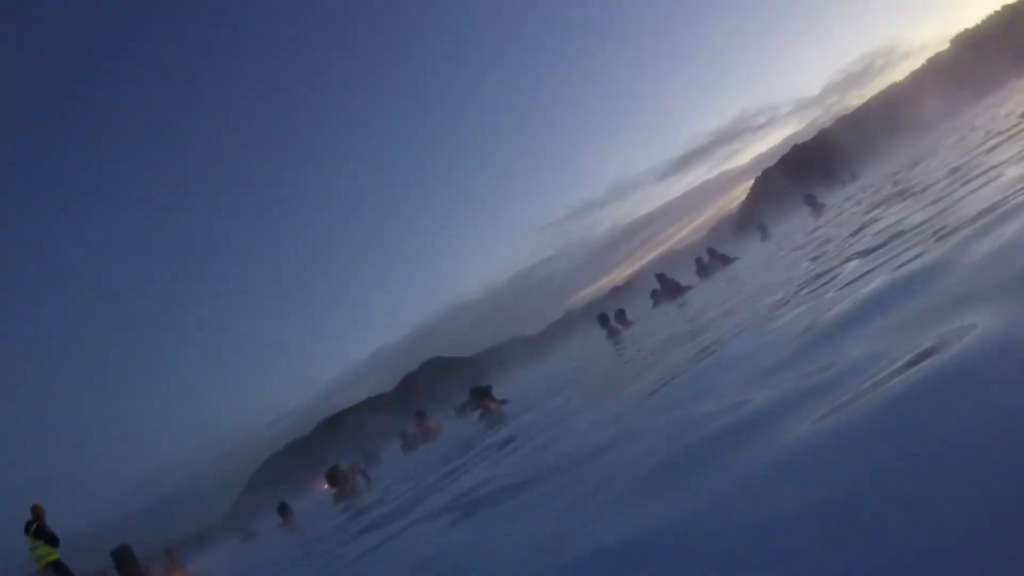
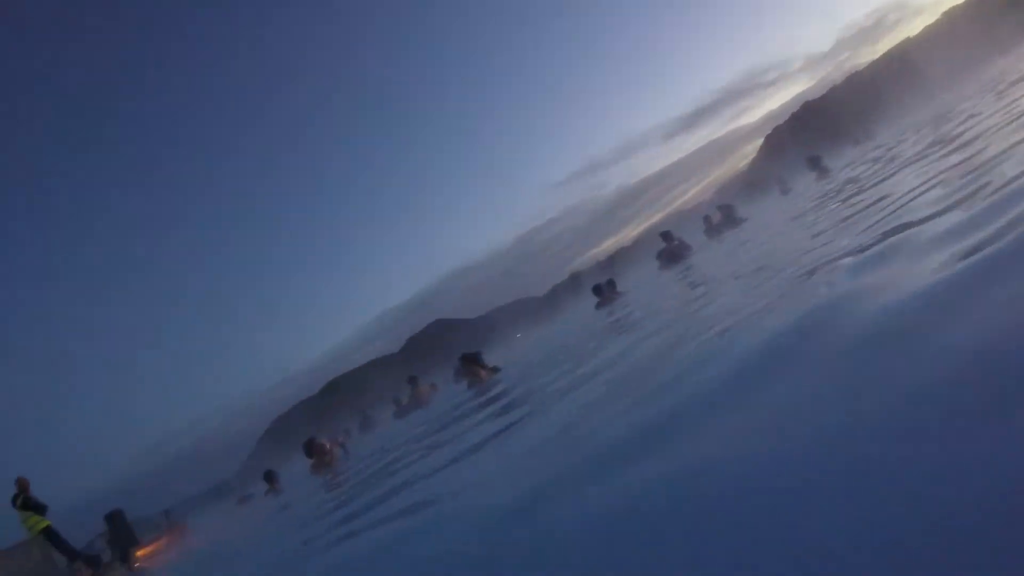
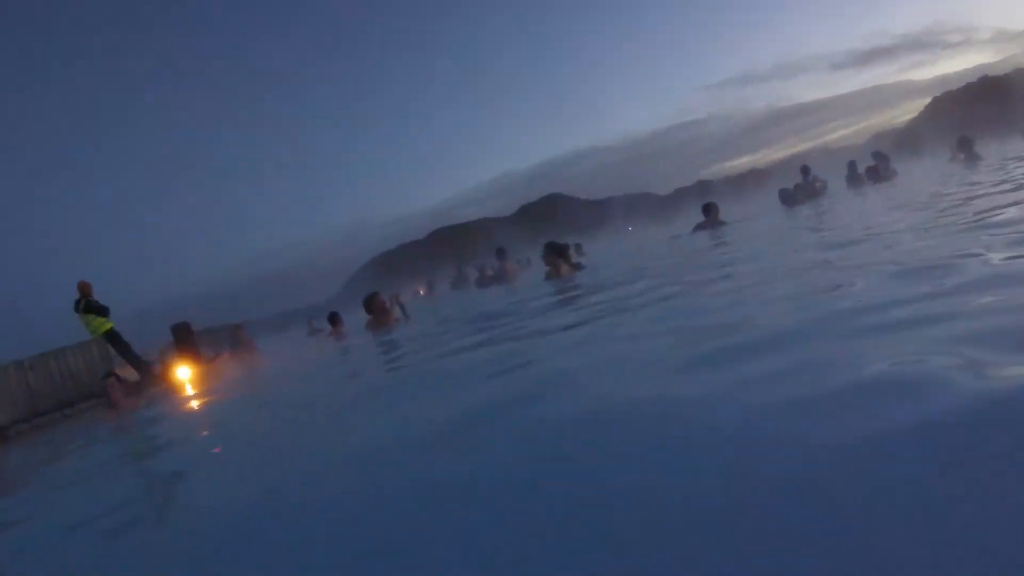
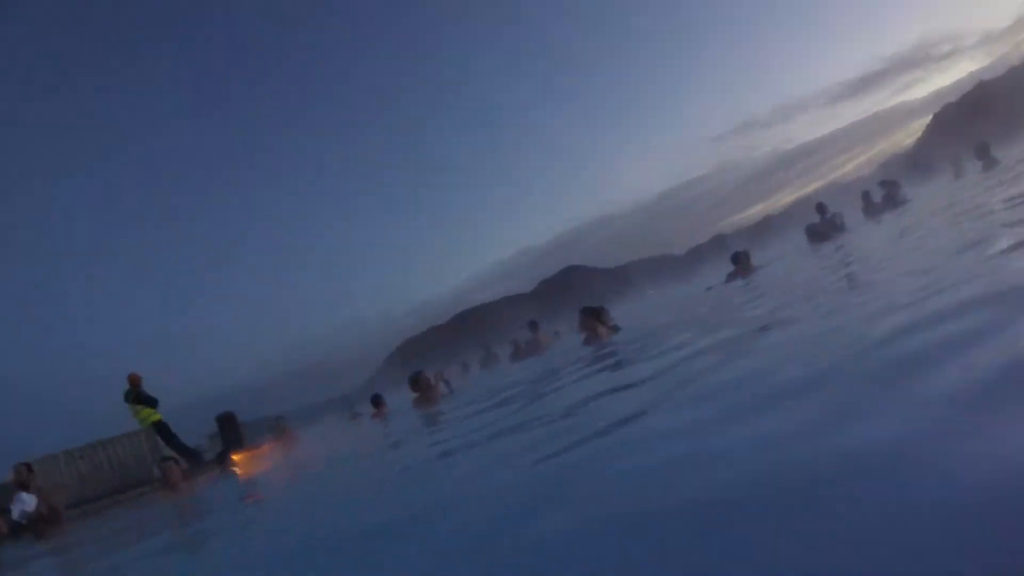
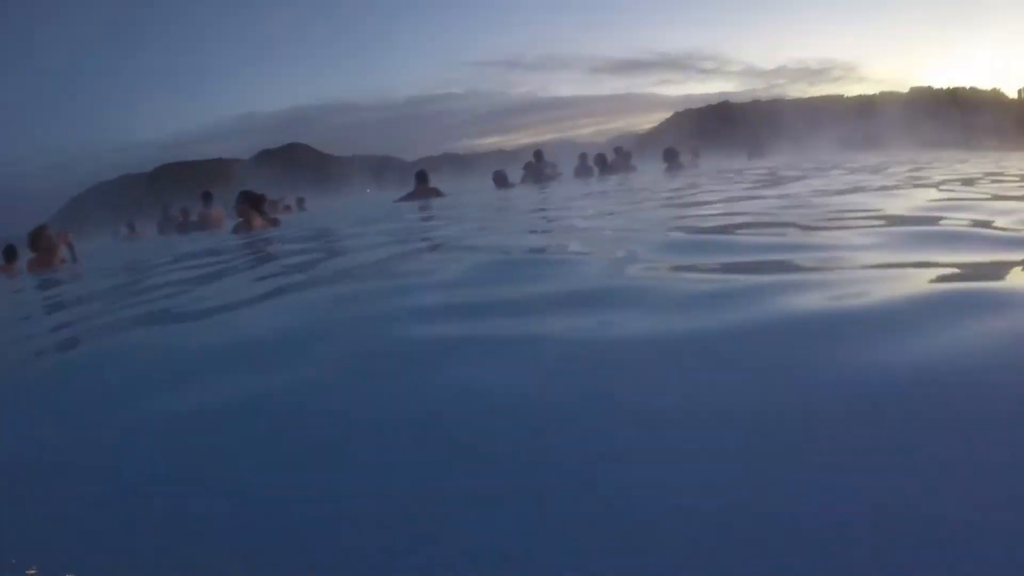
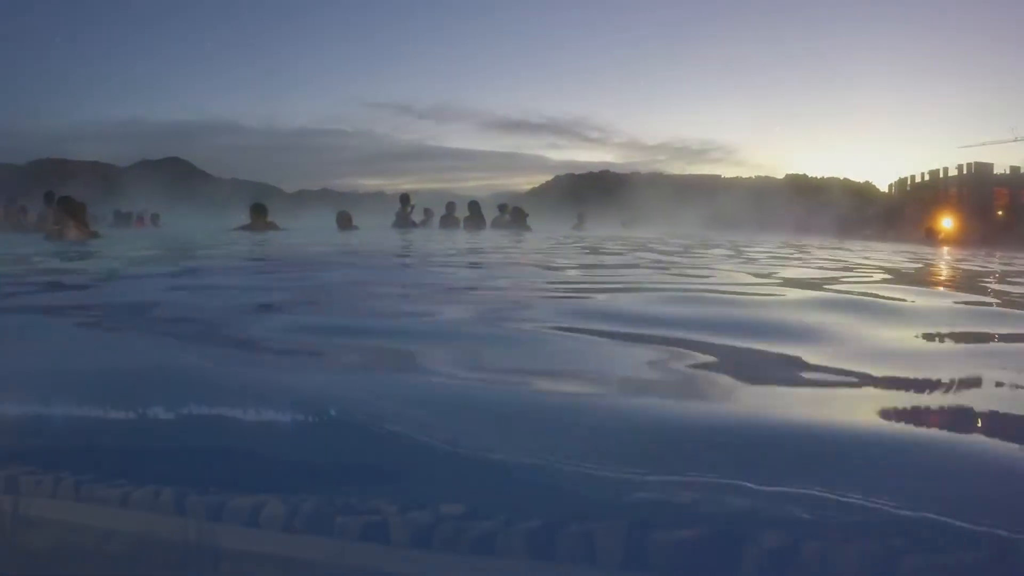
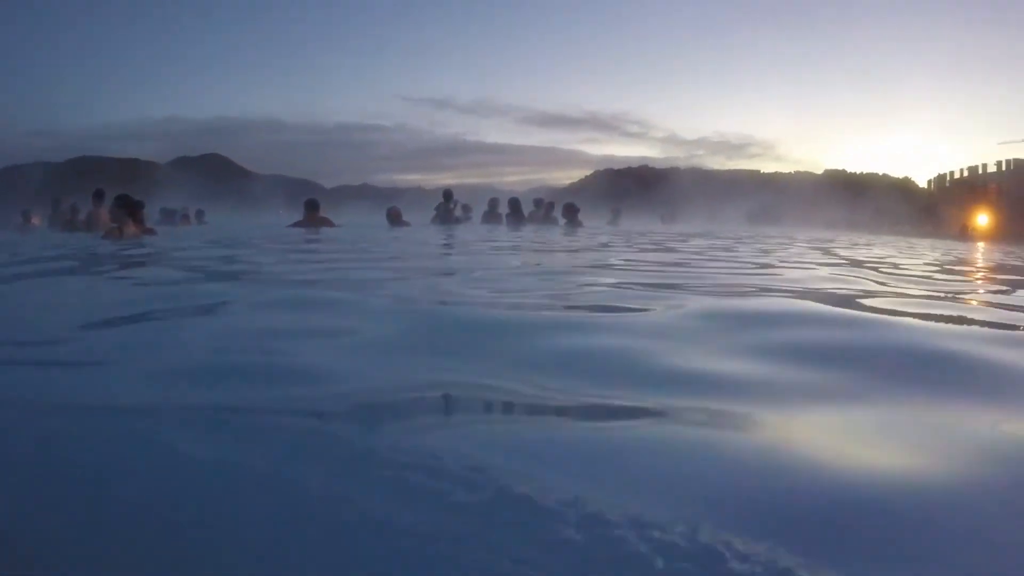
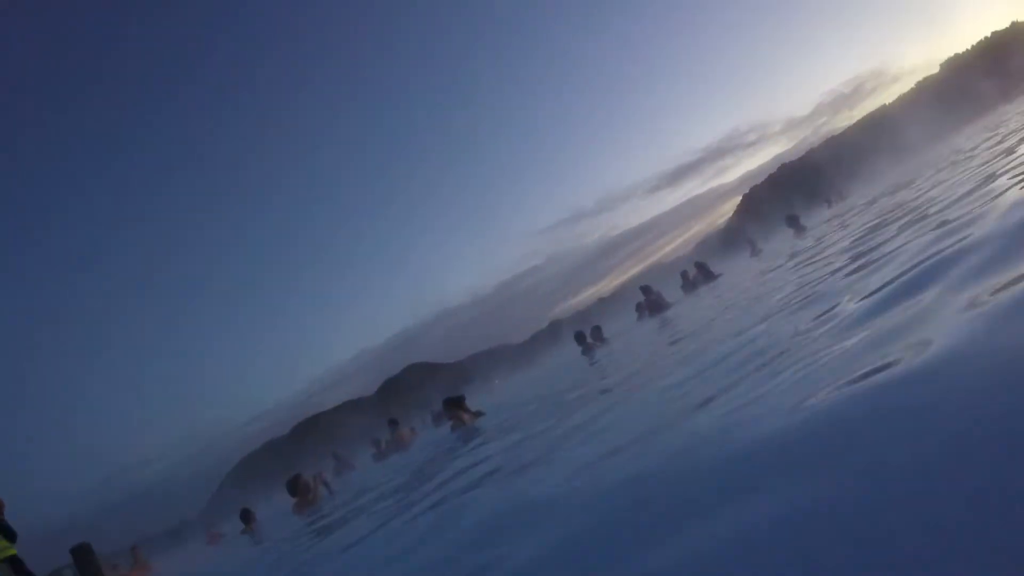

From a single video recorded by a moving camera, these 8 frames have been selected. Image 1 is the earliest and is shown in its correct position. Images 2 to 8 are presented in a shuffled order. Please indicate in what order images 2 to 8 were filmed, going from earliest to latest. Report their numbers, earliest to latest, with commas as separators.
8, 2, 4, 3, 5, 7, 6
